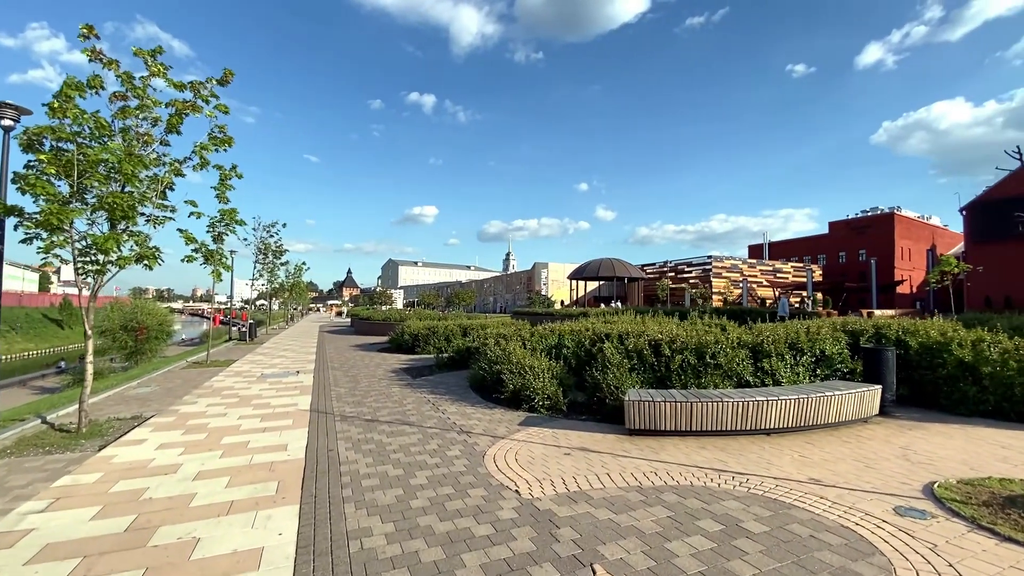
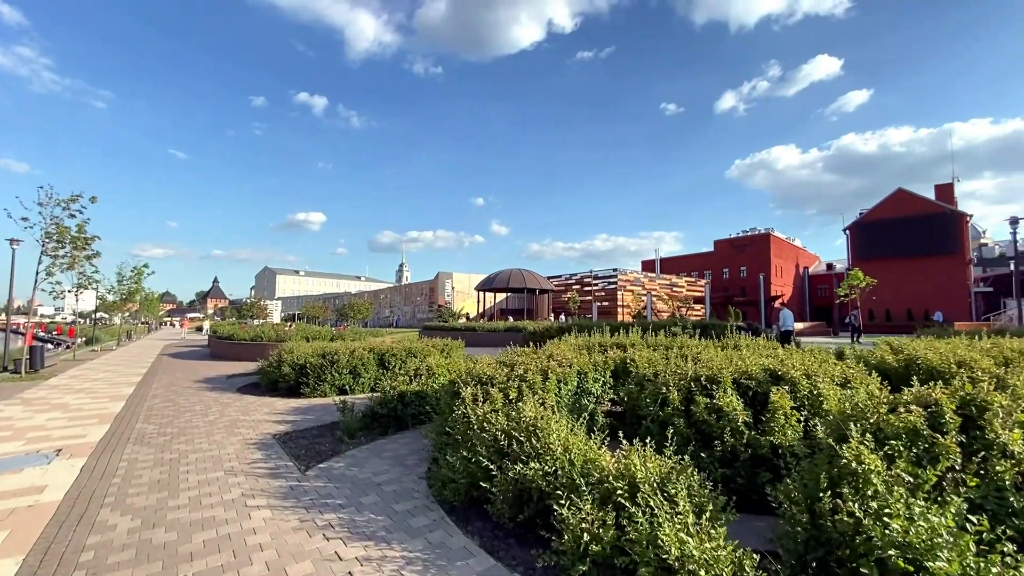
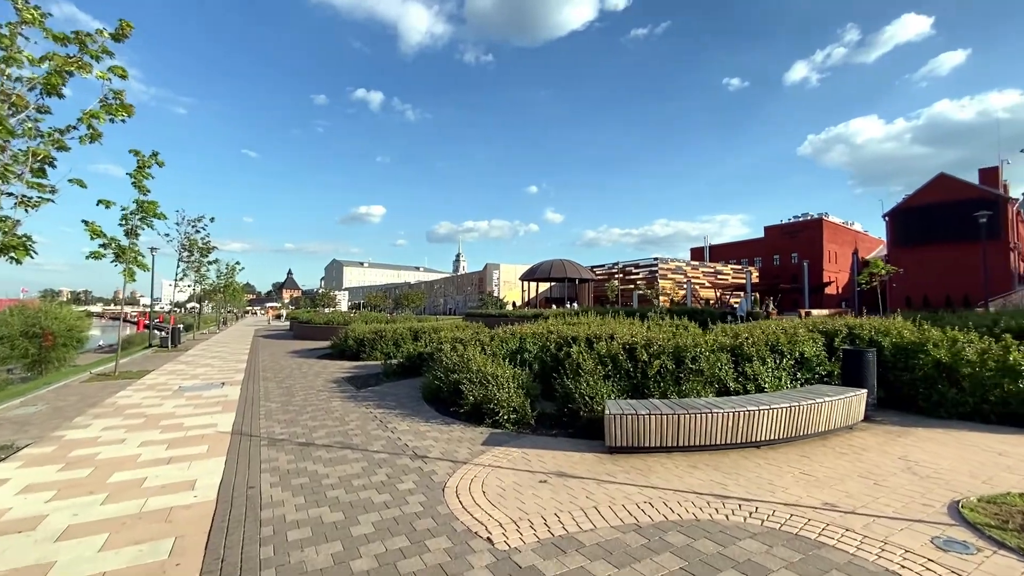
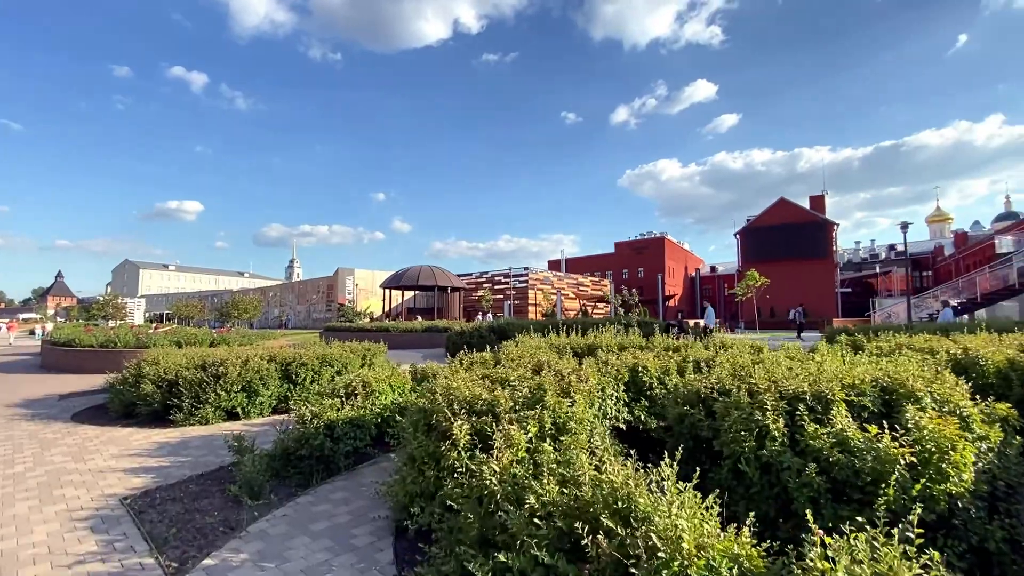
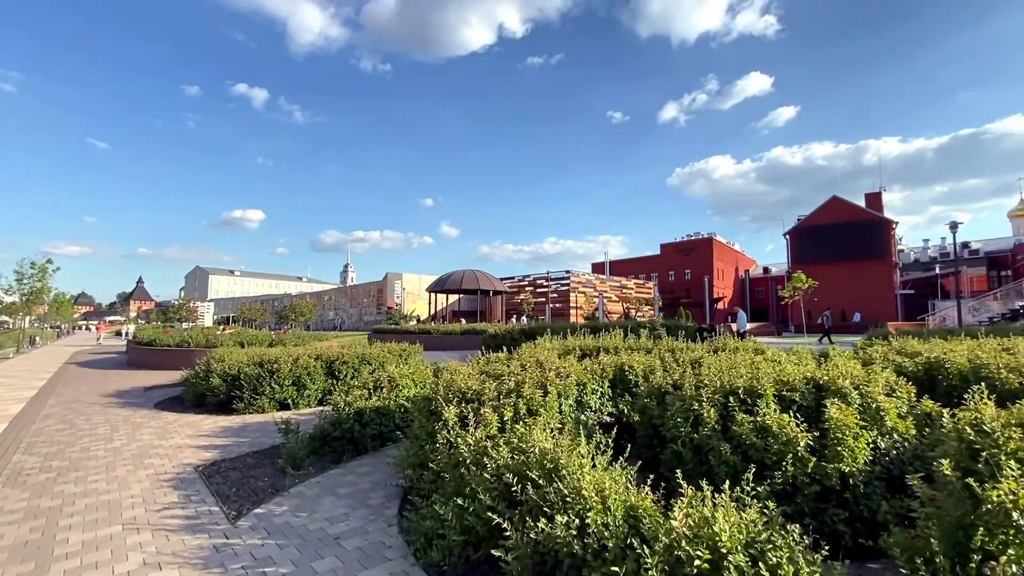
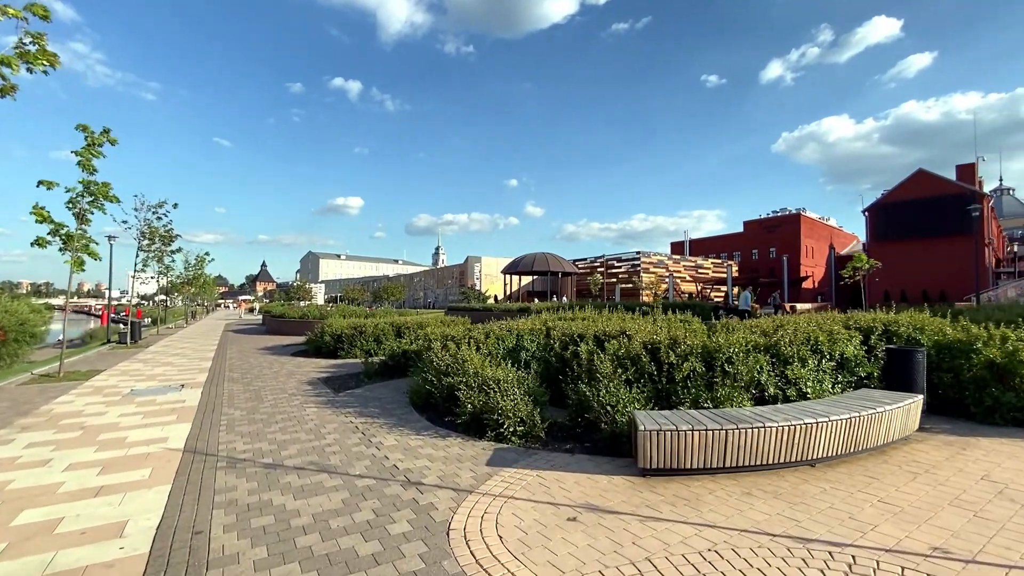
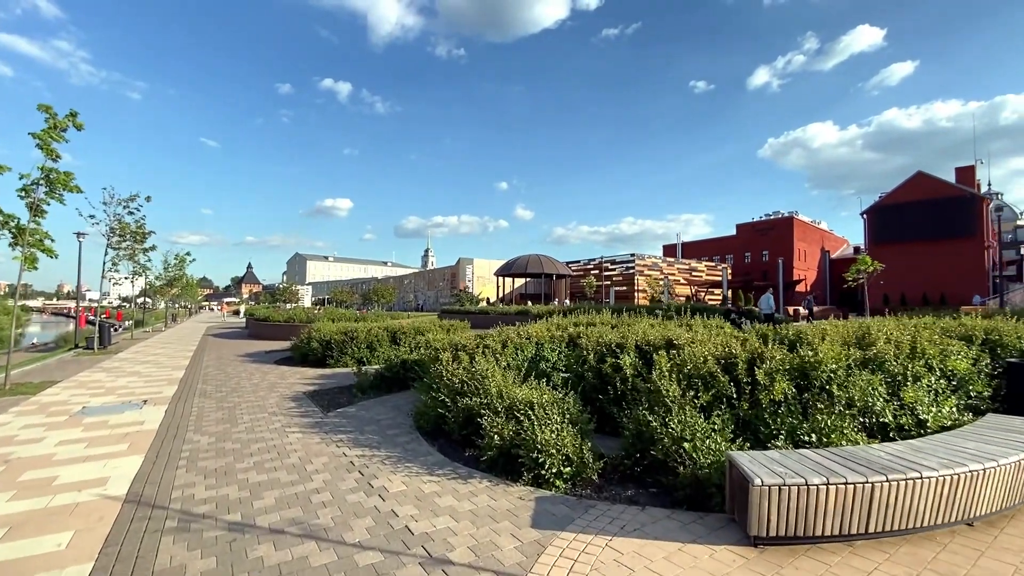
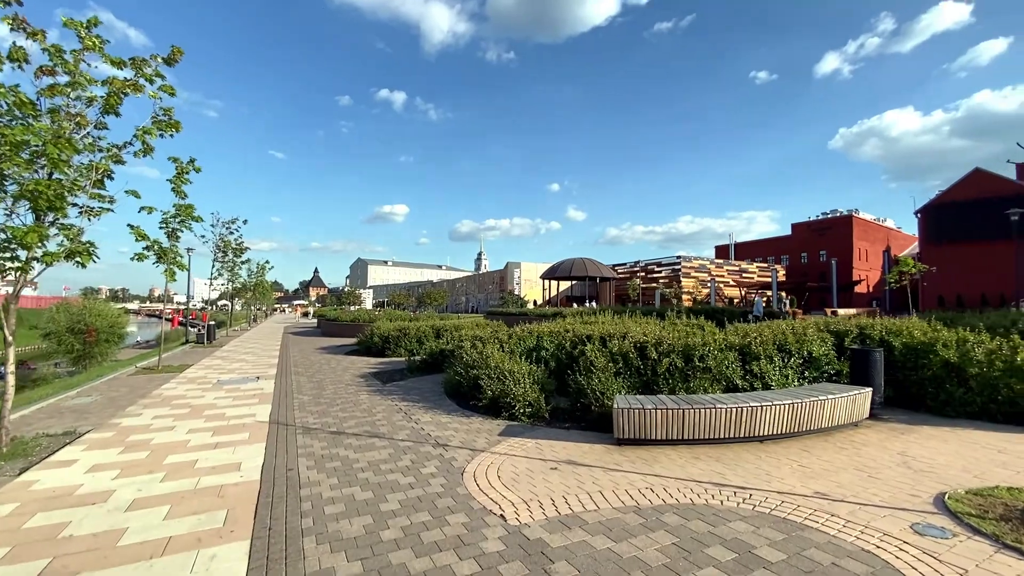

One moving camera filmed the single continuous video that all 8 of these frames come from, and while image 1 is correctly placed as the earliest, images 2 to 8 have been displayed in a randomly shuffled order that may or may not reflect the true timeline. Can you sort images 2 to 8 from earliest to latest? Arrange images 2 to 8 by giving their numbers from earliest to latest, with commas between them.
8, 3, 6, 7, 2, 5, 4
